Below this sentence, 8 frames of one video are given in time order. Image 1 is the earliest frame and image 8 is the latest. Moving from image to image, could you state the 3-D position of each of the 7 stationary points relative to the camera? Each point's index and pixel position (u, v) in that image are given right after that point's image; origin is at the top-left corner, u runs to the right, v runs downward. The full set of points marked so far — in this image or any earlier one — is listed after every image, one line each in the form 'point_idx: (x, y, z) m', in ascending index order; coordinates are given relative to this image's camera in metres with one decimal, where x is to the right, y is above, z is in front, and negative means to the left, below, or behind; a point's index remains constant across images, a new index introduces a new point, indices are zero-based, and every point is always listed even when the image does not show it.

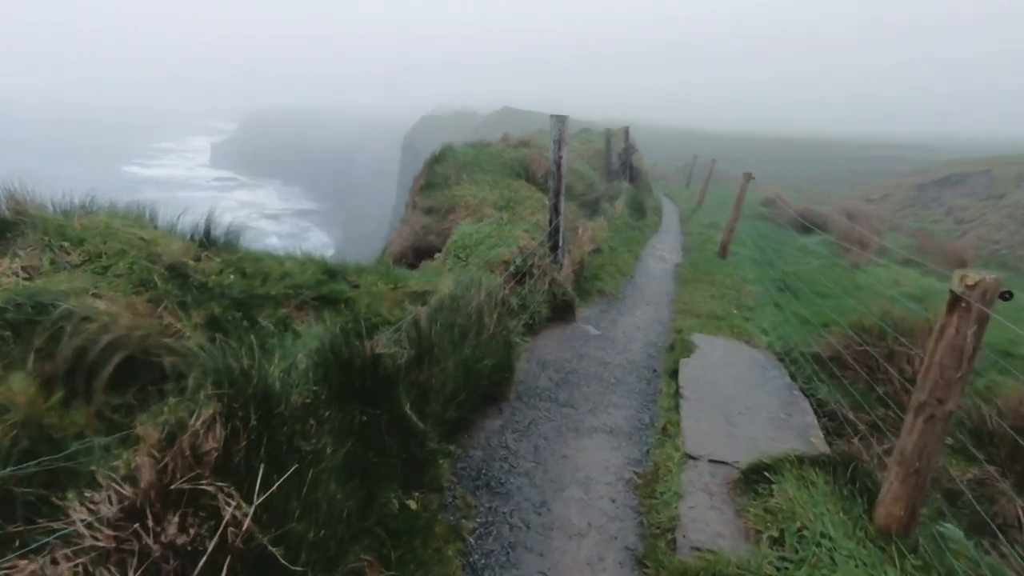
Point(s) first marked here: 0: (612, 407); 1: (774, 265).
0: (+0.9, -1.1, +4.8) m
1: (+5.0, +0.4, +10.3) m
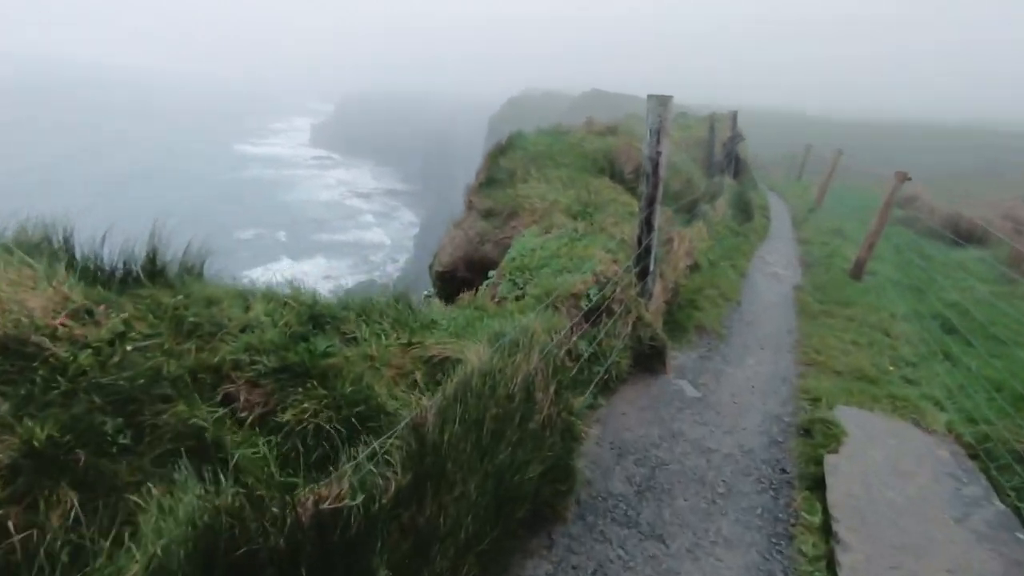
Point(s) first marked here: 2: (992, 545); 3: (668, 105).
0: (+1.2, -1.5, +3.1) m
1: (+6.1, -0.1, +7.9) m
2: (+2.9, -1.5, +3.2) m
3: (+1.3, +1.5, +4.5) m
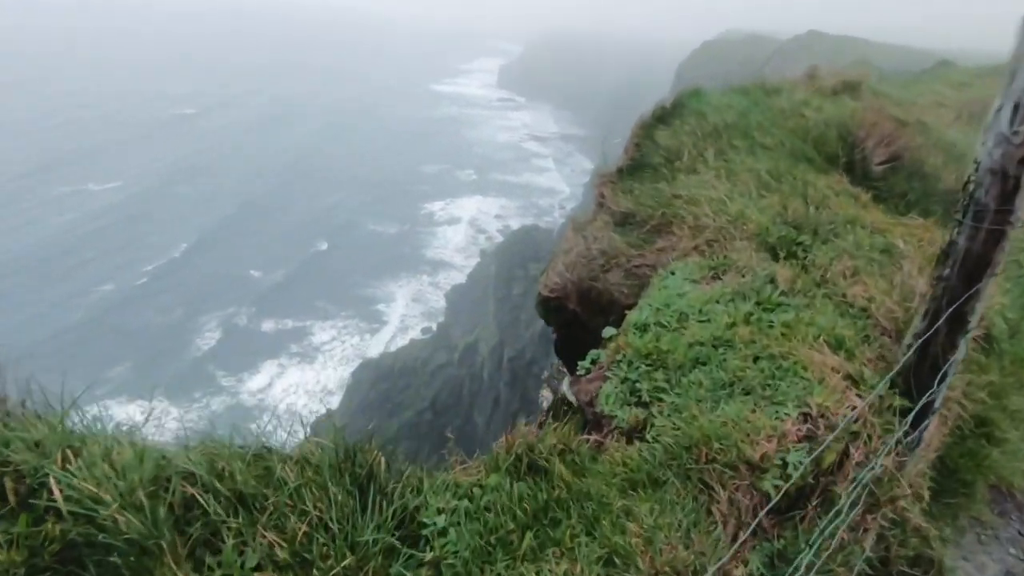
0: (+1.0, -2.3, +0.7) m
1: (+7.2, -1.2, +3.8) m
2: (+2.6, -2.5, +0.4) m
3: (+1.8, +0.8, +1.7) m
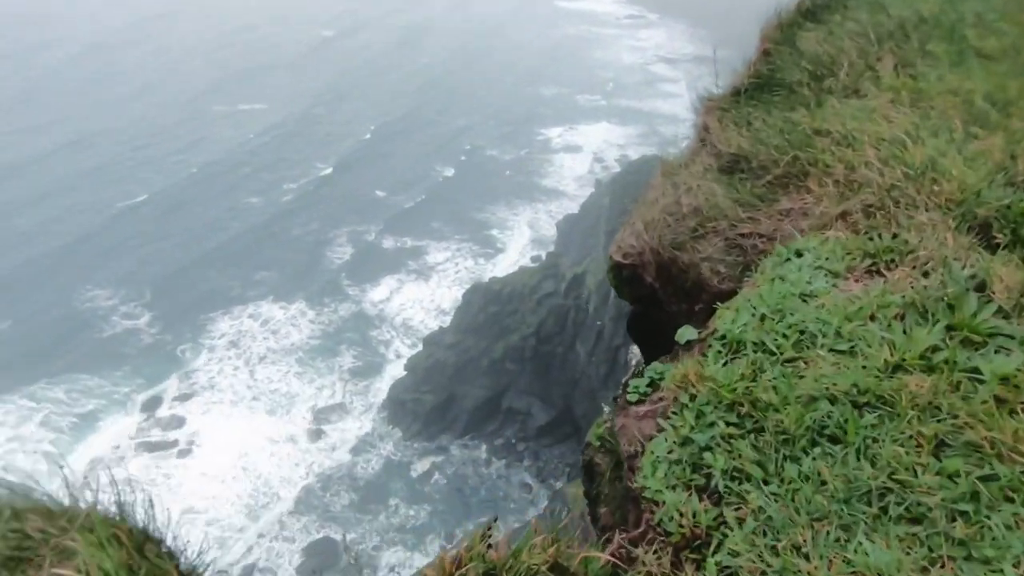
0: (+0.5, -2.5, -0.1) m
1: (+7.2, -1.6, +1.5) m
2: (+2.0, -3.0, -0.7) m
3: (+1.7, +0.5, +0.3) m
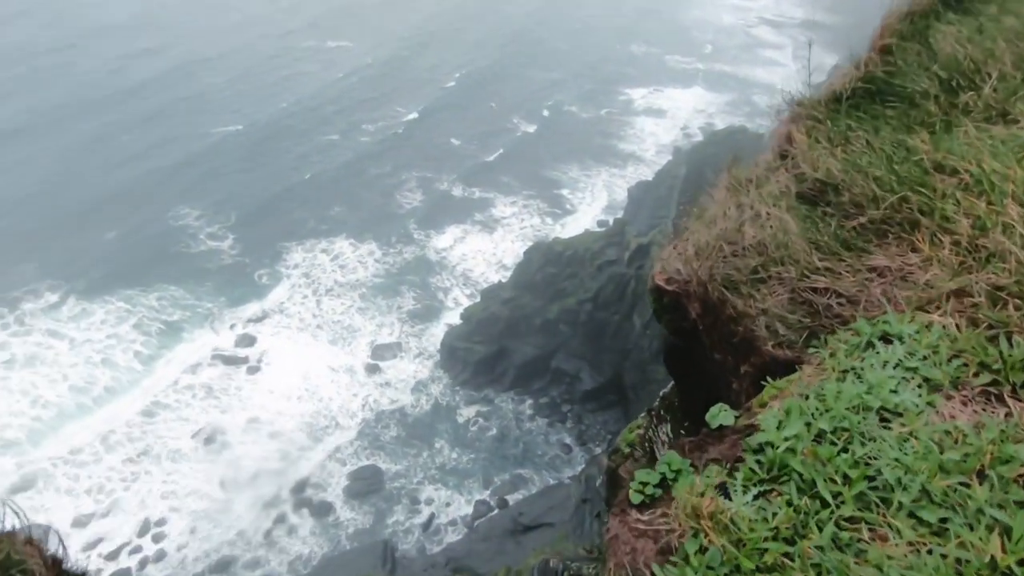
0: (0.0, -2.9, -0.3) m
1: (+6.9, -2.6, +0.5) m
2: (+1.3, -3.5, -1.1) m
3: (+1.5, +0.1, -0.3) m
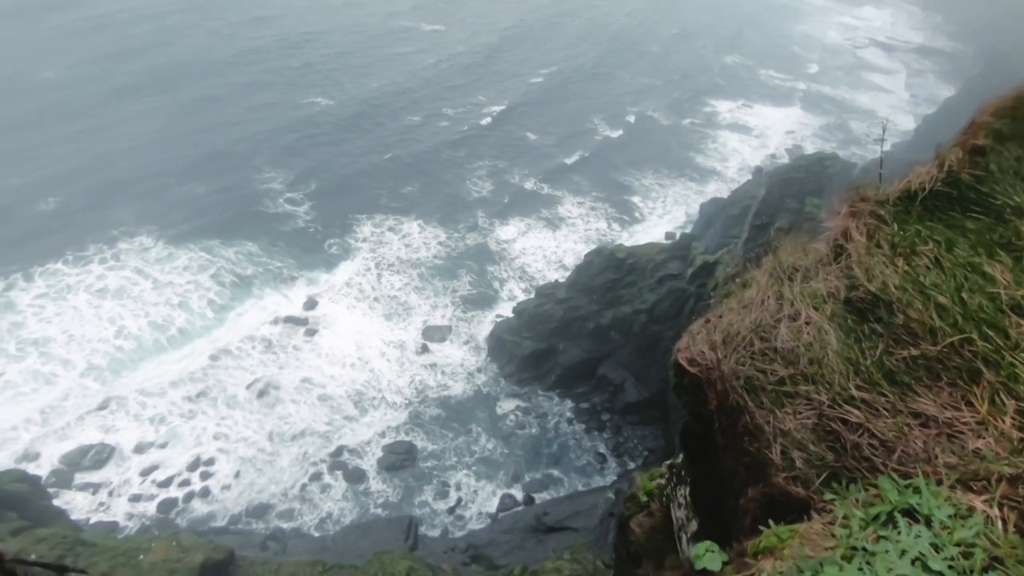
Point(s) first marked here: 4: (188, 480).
0: (-0.7, -3.1, -0.4) m
1: (+6.2, -3.8, -0.3) m
2: (+0.4, -4.0, -1.3) m
3: (+1.2, -0.4, -0.6) m
4: (-10.4, -6.2, +17.5) m
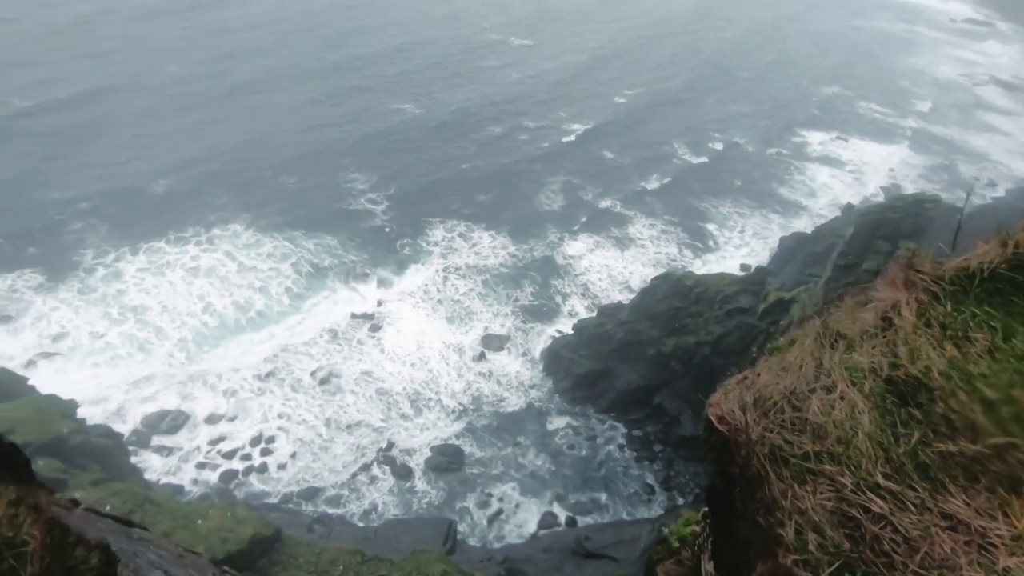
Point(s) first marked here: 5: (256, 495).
0: (-1.2, -3.1, -0.3) m
1: (+5.6, -4.5, -1.1) m
2: (-0.3, -4.0, -1.3) m
3: (+0.9, -0.6, -0.7) m
4: (-9.0, -5.8, +18.5) m
5: (-8.3, -6.8, +17.6) m
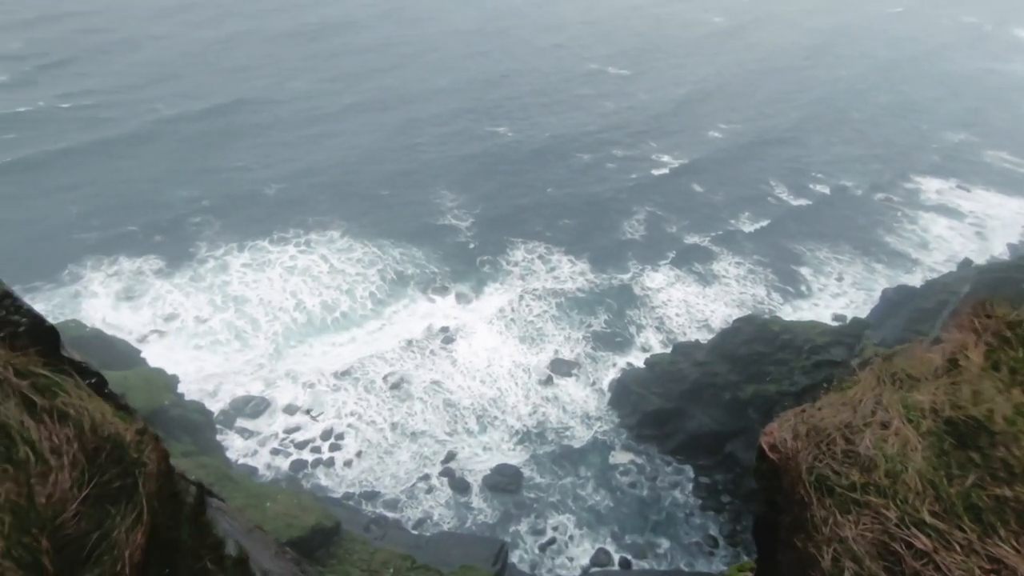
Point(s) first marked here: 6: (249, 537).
0: (-1.6, -2.9, -0.1) m
1: (+4.9, -4.9, -1.8) m
2: (-0.9, -3.8, -1.2) m
3: (+0.7, -0.6, -0.7) m
4: (-7.0, -5.7, +19.5) m
5: (-6.5, -6.7, +18.5) m
6: (-4.0, -3.8, +8.3) m
